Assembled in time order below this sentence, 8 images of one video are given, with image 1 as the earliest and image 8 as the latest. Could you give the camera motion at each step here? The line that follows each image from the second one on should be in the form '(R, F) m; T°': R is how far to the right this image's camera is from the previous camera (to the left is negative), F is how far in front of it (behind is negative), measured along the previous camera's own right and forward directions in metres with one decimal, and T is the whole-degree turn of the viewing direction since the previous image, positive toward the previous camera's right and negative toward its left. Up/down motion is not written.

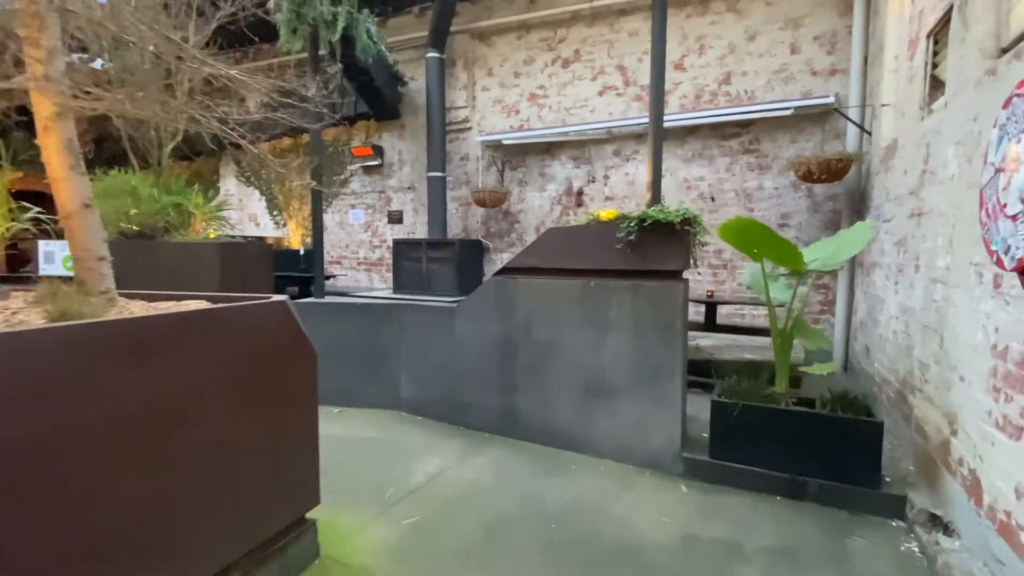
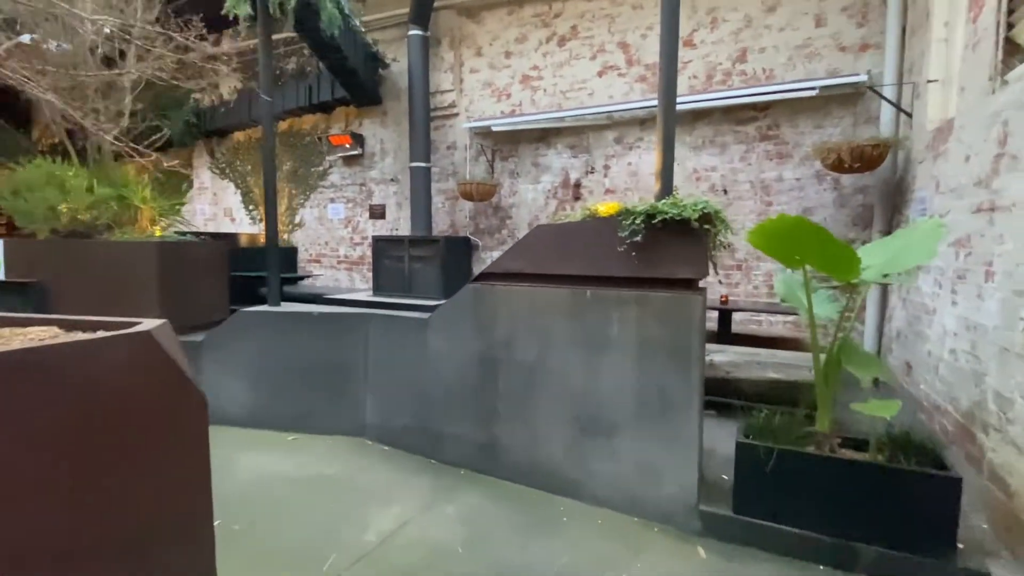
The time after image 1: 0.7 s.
(+0.1, +0.6) m; 0°
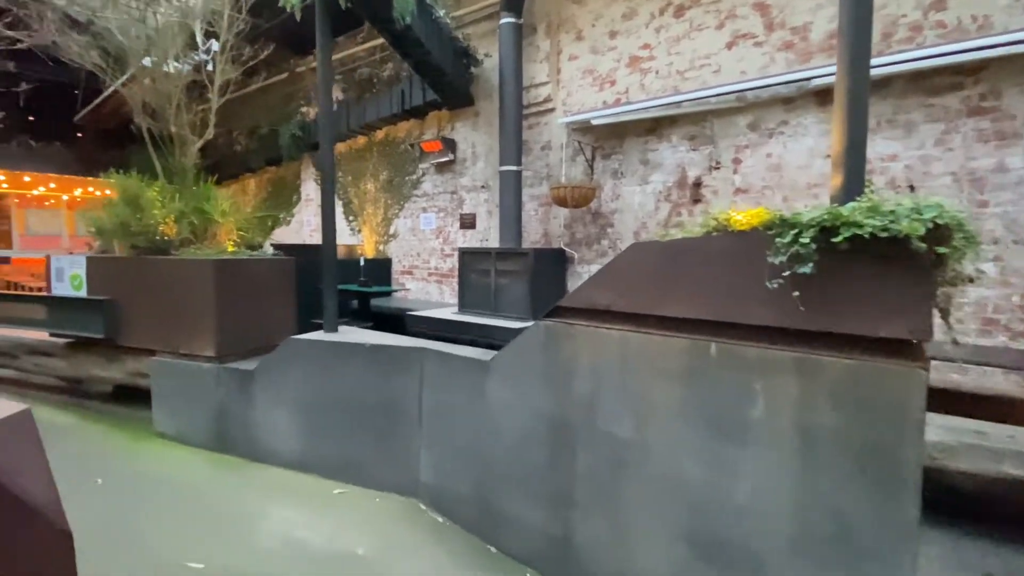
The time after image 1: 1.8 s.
(+0.1, +0.8) m; -12°
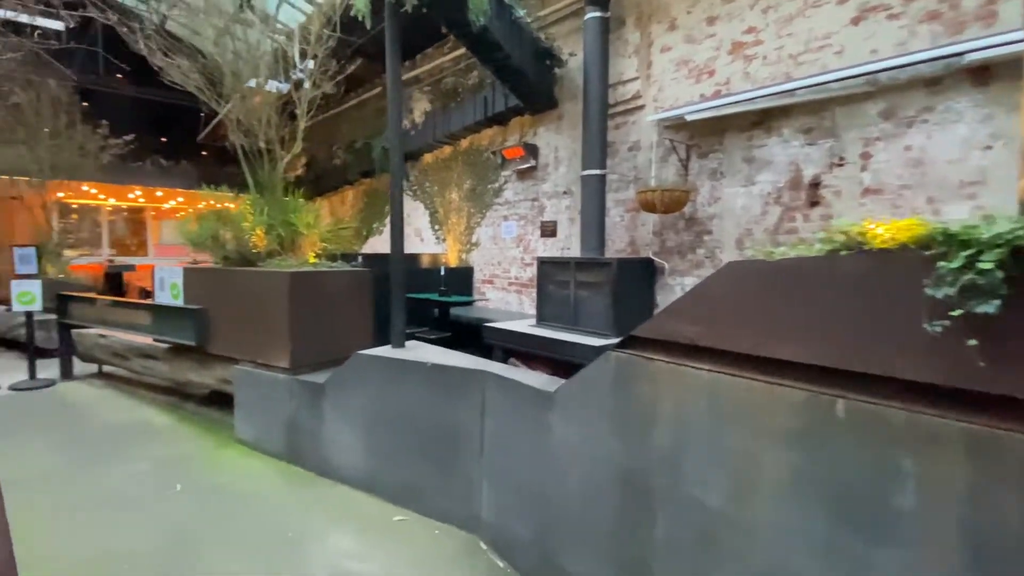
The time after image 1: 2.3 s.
(+0.1, +0.3) m; -10°
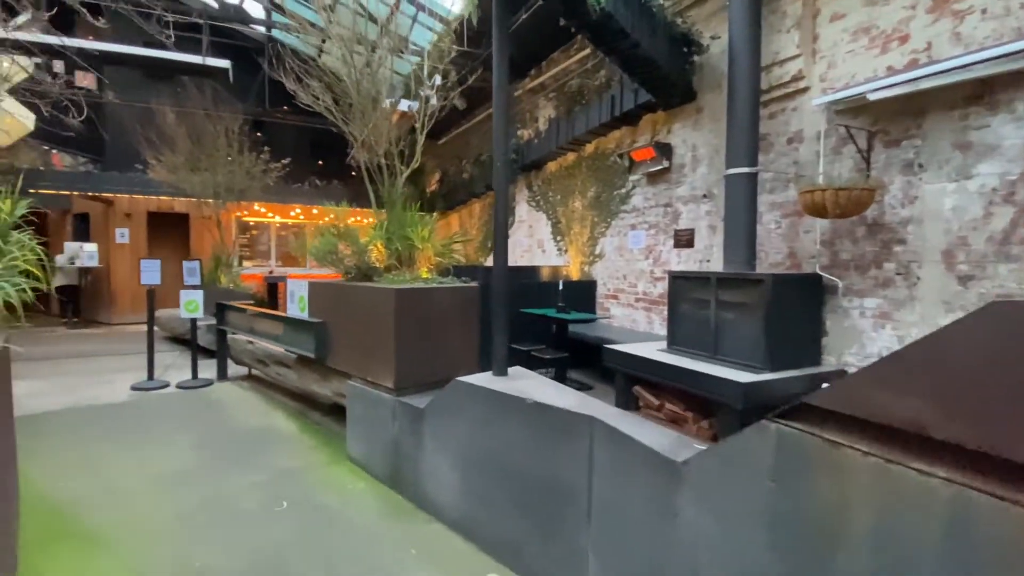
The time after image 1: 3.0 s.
(+0.1, +0.4) m; -15°
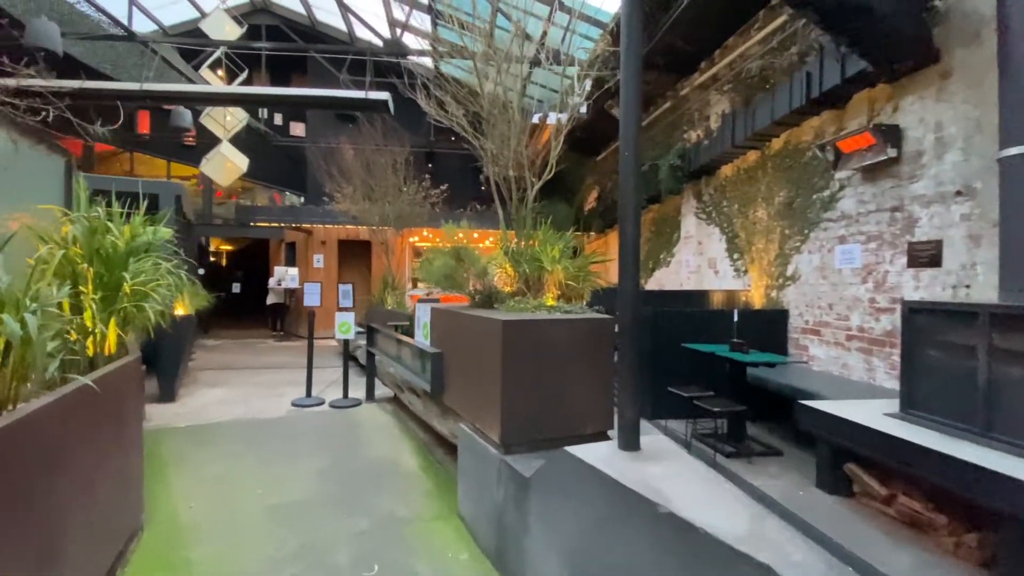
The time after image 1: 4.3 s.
(+0.2, +0.7) m; -20°
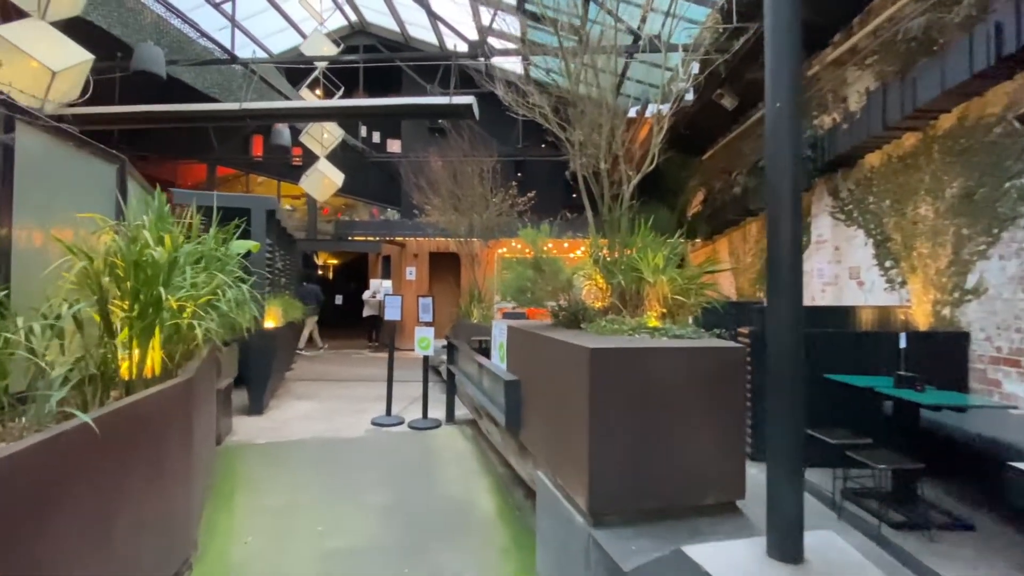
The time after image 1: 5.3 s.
(0.0, +0.5) m; -11°
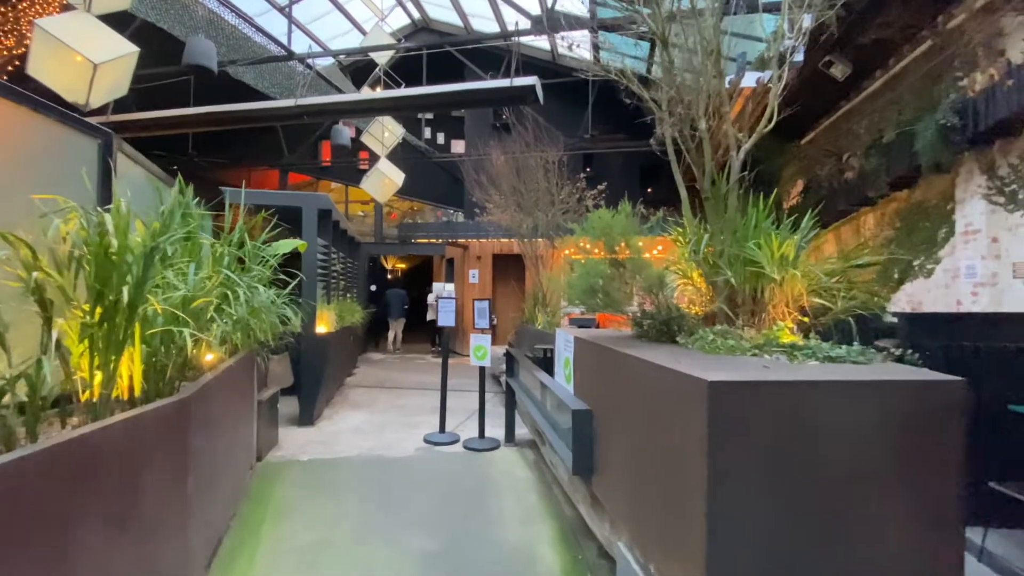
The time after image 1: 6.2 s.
(0.0, +0.6) m; -8°
